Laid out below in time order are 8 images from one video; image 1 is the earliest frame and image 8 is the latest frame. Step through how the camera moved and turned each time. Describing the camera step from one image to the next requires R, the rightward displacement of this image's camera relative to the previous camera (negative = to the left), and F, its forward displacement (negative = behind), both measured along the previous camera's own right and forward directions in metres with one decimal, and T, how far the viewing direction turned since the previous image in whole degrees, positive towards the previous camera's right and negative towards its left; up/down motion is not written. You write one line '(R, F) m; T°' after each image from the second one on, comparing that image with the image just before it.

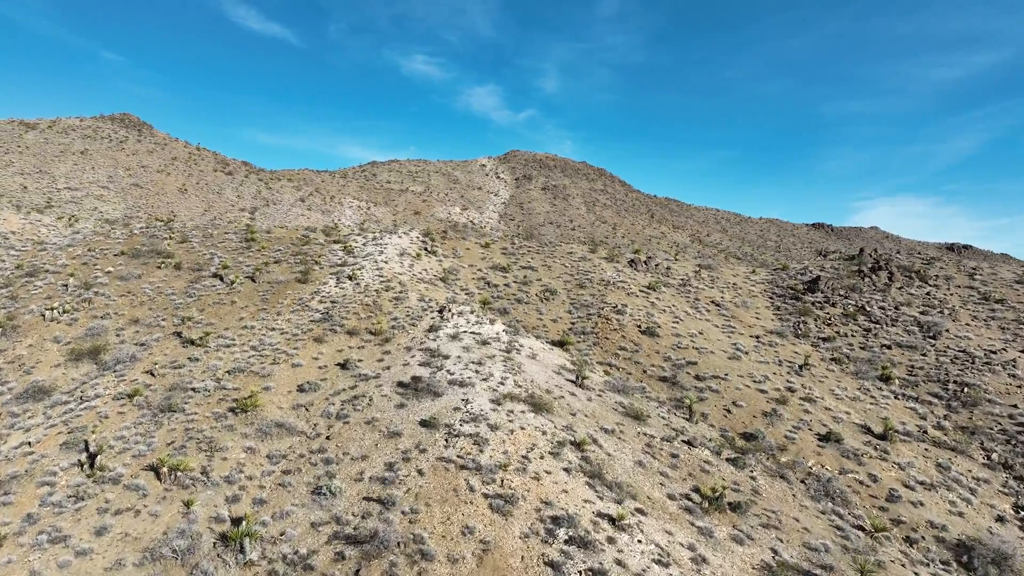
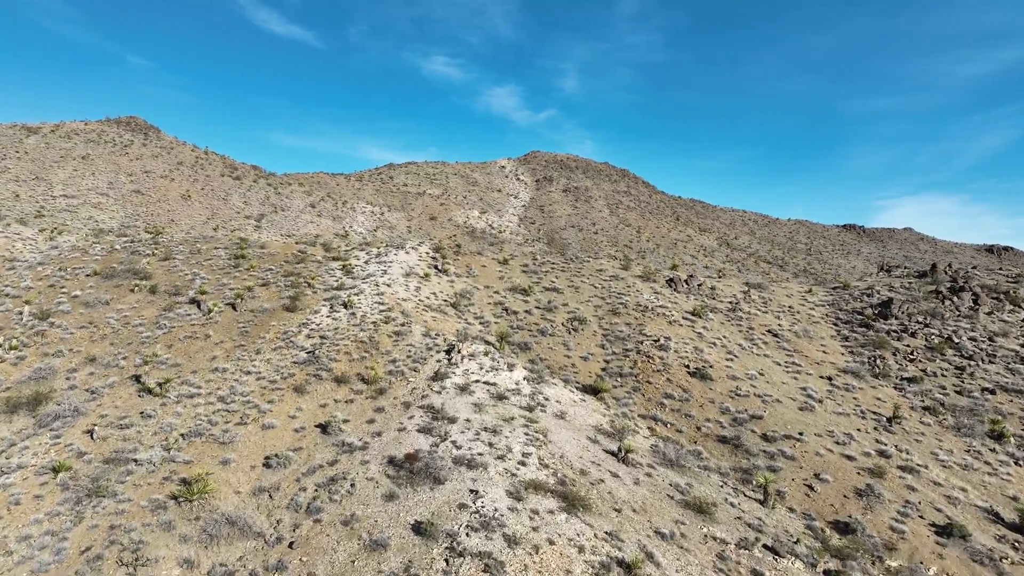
(-0.1, +3.9) m; -2°
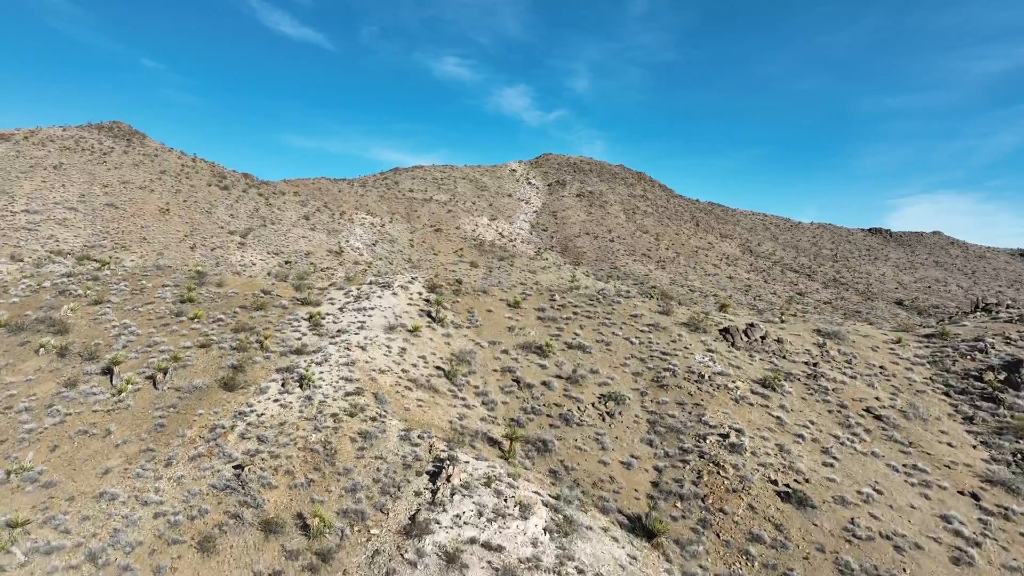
(0.0, +5.8) m; -1°
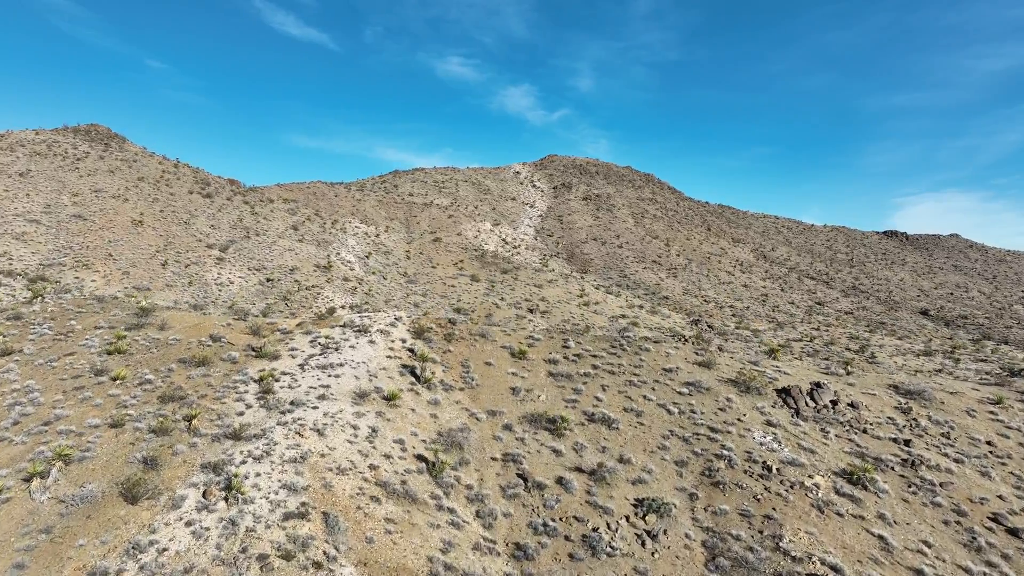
(0.0, +4.6) m; 0°
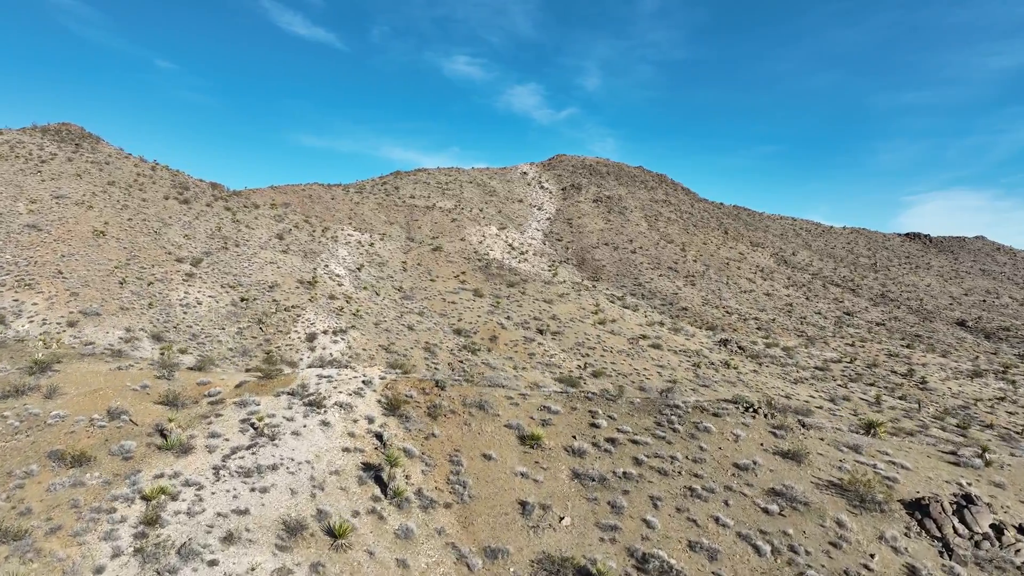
(0.0, +5.6) m; -1°
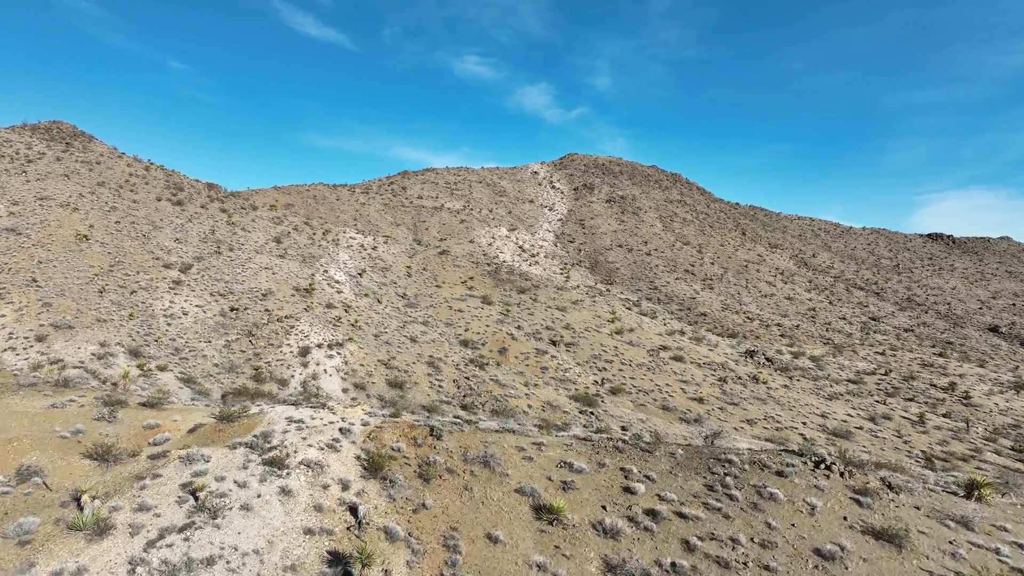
(0.0, +3.1) m; -1°
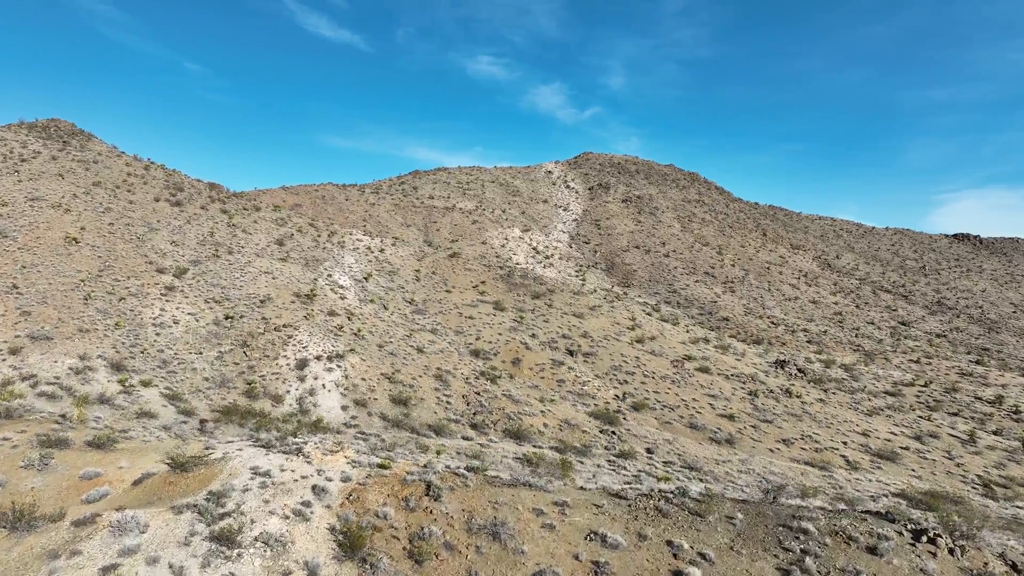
(0.0, +2.7) m; -1°
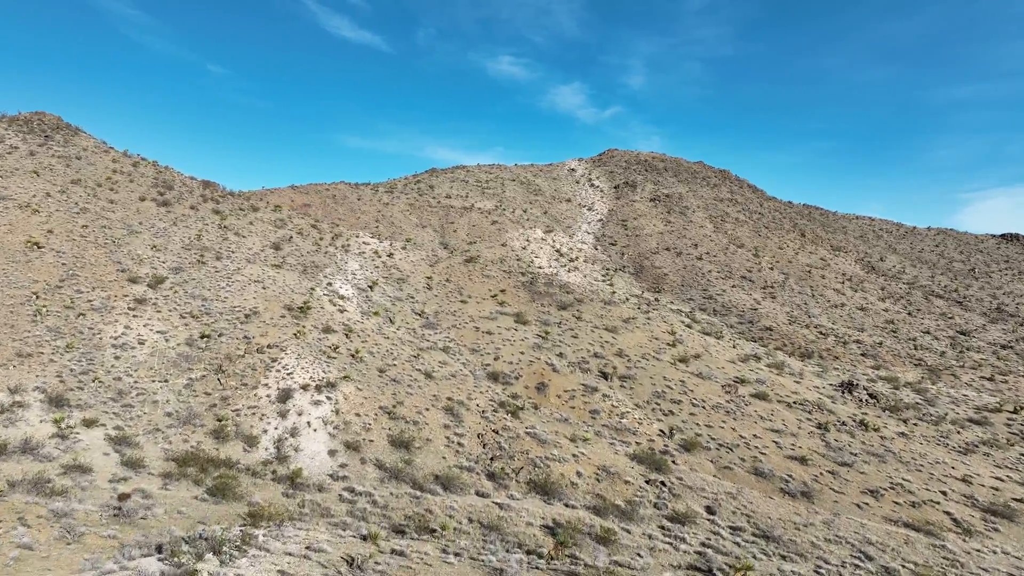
(-0.2, +5.5) m; -2°
